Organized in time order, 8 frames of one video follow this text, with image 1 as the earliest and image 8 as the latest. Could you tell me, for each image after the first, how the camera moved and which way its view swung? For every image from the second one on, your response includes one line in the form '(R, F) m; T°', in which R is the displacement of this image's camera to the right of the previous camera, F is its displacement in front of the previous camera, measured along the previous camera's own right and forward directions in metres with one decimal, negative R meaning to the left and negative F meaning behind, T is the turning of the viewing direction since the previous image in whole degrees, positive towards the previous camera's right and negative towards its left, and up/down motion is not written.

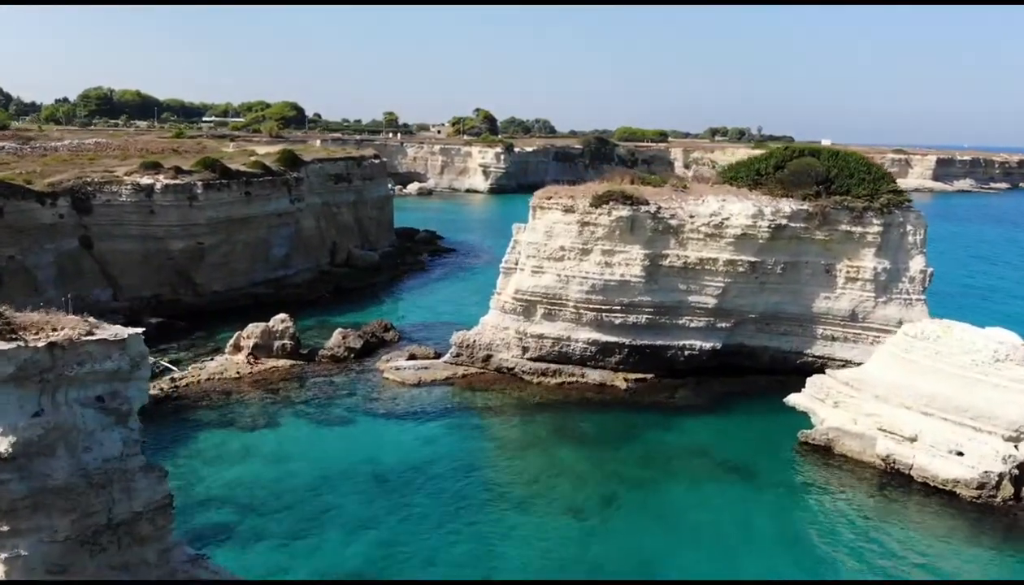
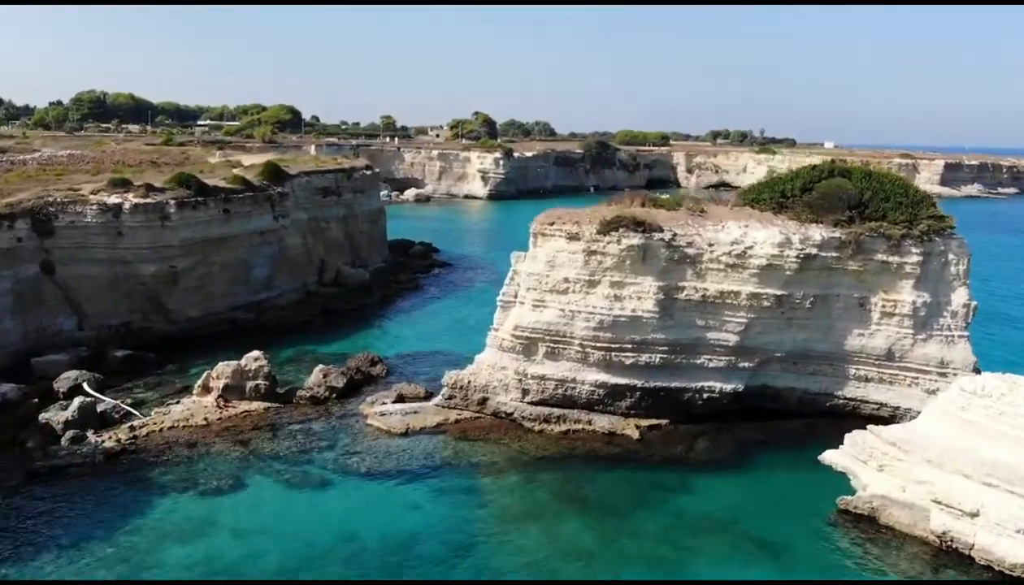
(0.0, +2.1) m; 0°
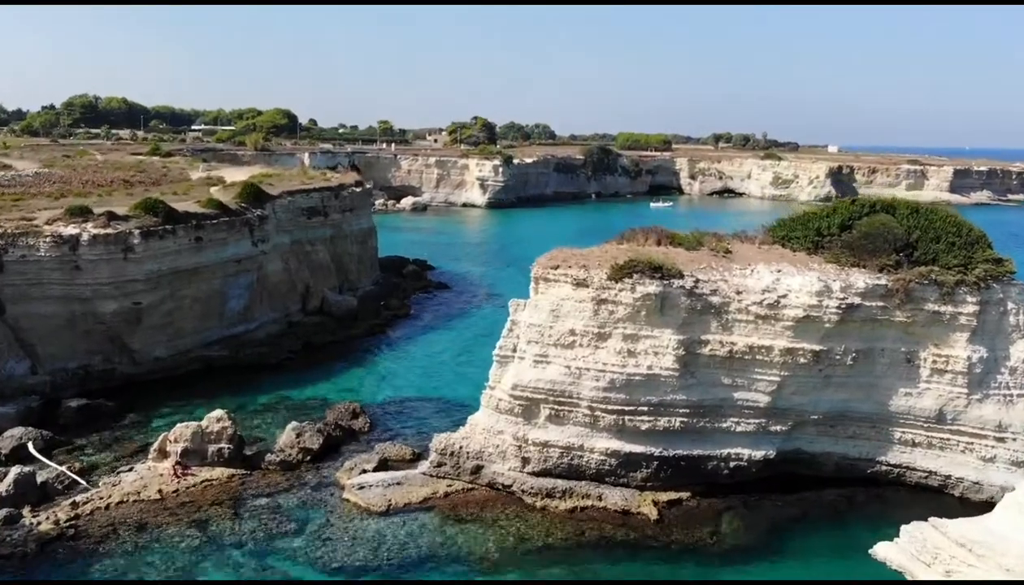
(0.0, +2.4) m; 0°
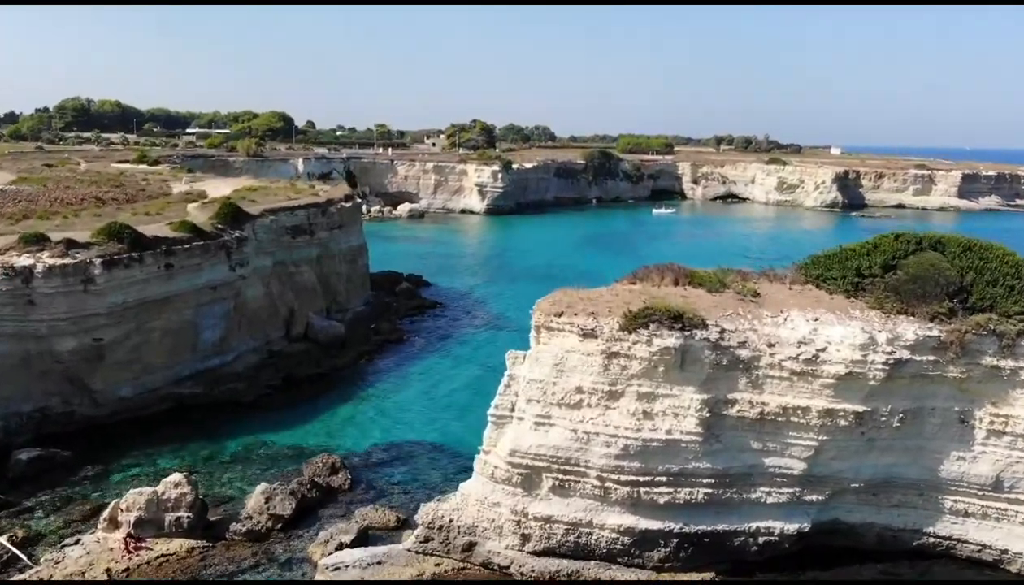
(0.0, +2.1) m; 0°
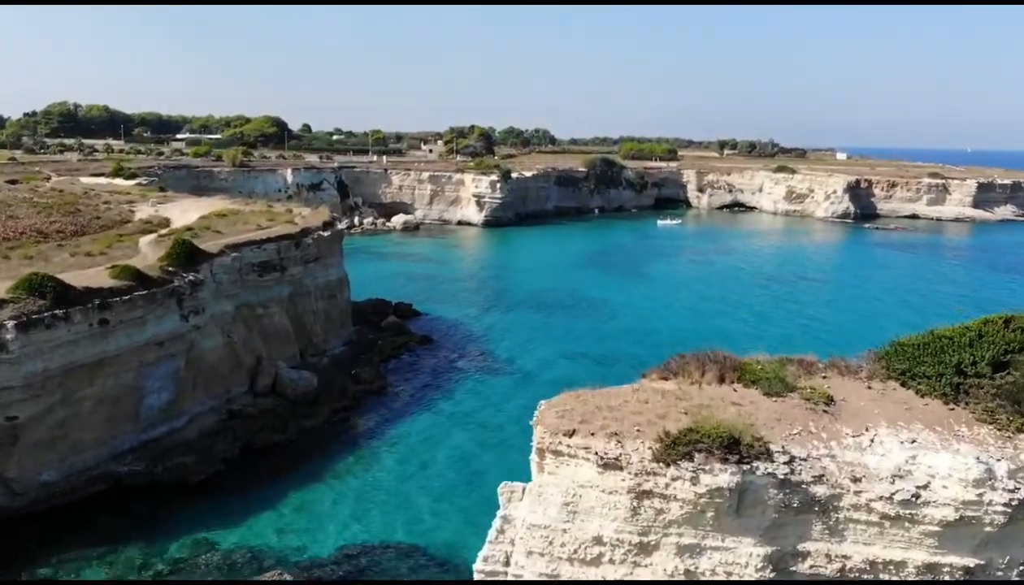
(0.0, +3.6) m; 0°
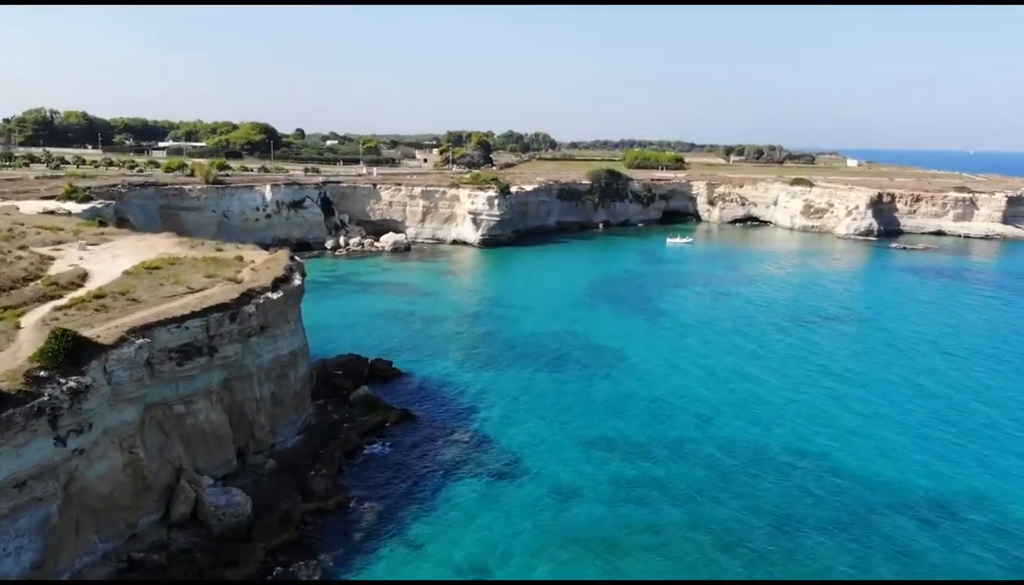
(+0.1, +6.1) m; 0°
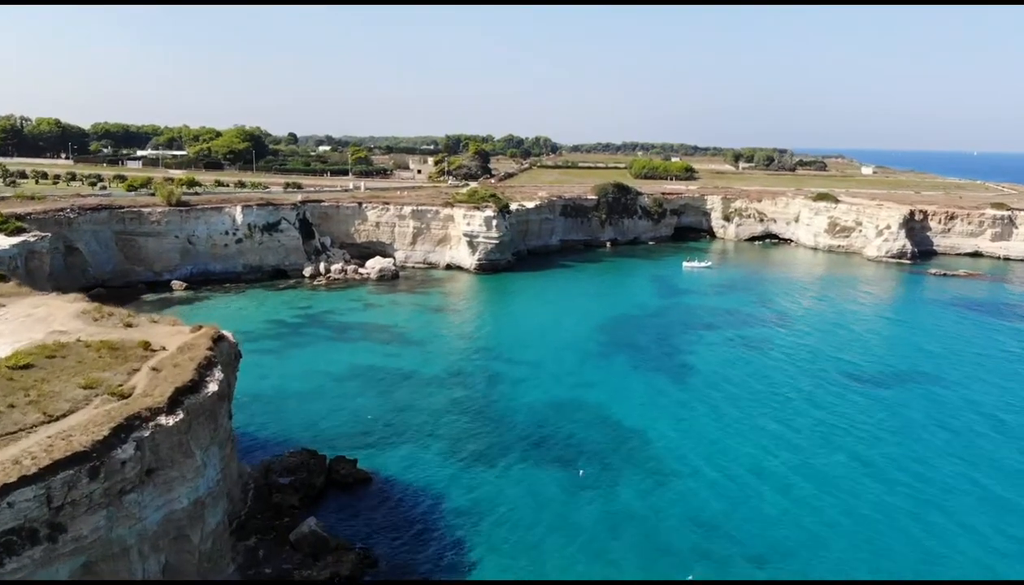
(+0.1, +7.2) m; 0°
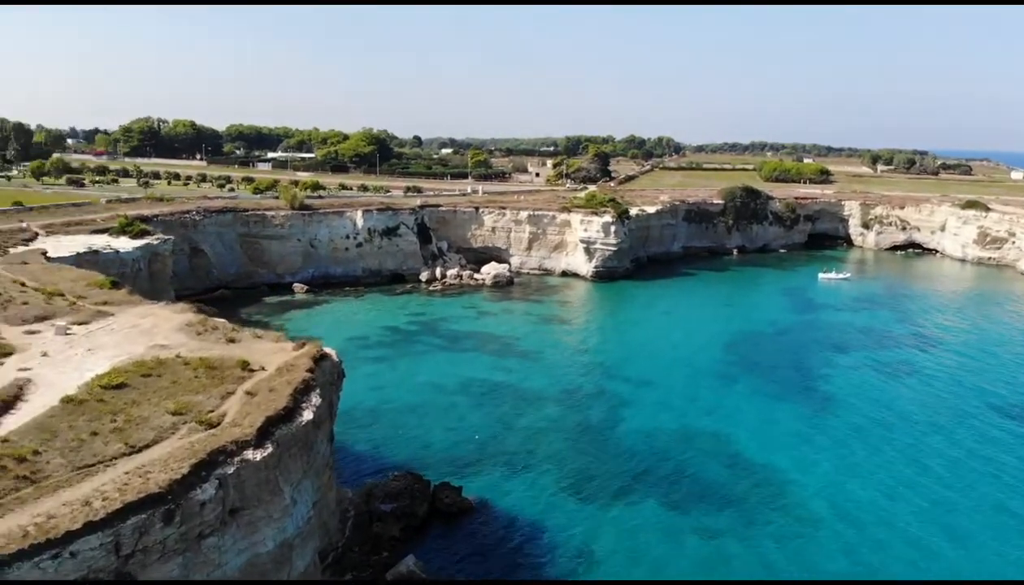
(-0.1, +2.0) m; -7°
